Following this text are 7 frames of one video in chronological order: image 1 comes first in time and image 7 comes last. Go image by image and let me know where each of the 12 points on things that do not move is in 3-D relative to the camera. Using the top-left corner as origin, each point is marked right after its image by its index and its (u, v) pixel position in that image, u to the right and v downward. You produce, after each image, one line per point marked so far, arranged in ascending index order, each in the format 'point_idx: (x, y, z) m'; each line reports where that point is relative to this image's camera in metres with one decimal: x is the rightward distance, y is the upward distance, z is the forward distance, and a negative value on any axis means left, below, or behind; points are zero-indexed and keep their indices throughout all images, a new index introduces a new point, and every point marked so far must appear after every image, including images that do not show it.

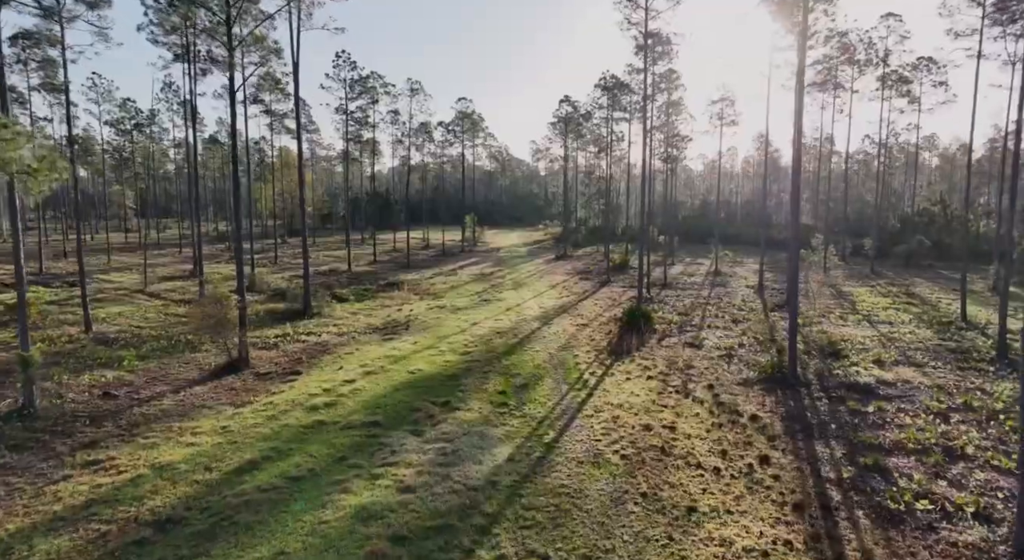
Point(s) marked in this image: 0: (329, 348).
0: (-5.1, -1.9, +17.5) m
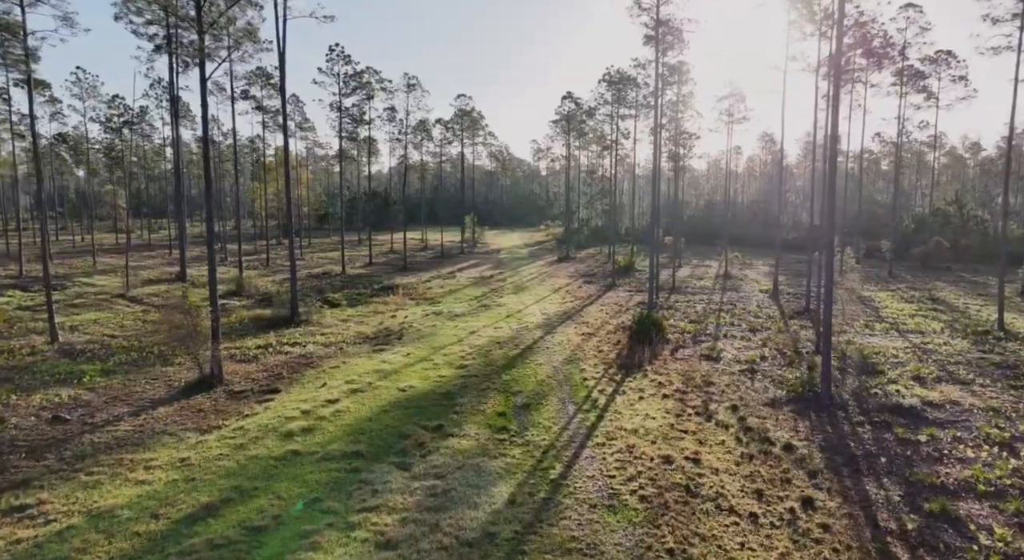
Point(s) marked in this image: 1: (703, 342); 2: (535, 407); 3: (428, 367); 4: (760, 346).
0: (-5.1, -2.1, +16.0) m
1: (+5.5, -1.8, +17.8) m
2: (+0.5, -2.7, +12.9) m
3: (-2.1, -2.2, +15.8) m
4: (+6.8, -1.8, +16.9) m
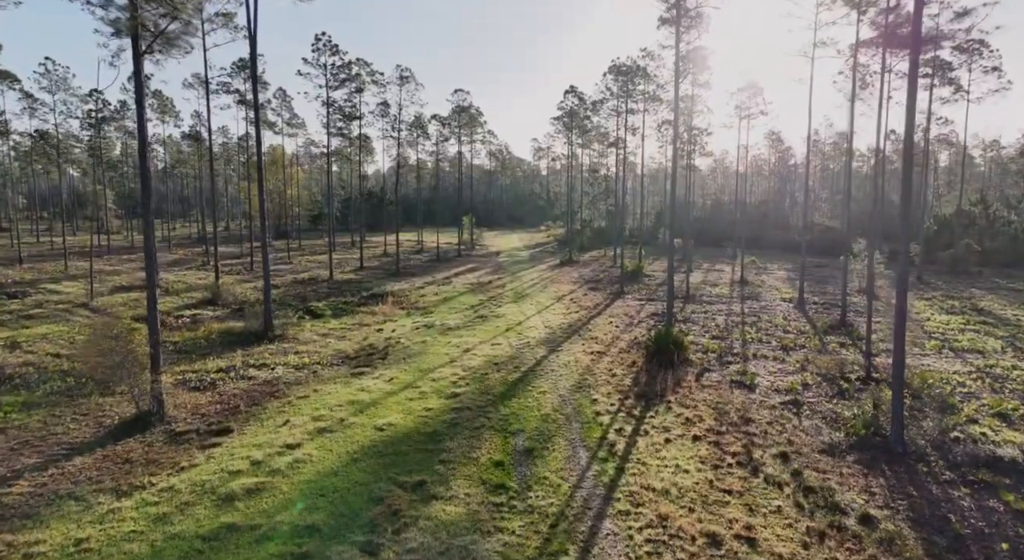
0: (-5.1, -2.4, +13.7) m
1: (+5.5, -2.1, +15.5) m
2: (+0.5, -3.0, +10.6) m
3: (-2.1, -2.5, +13.5) m
4: (+6.8, -2.1, +14.6) m
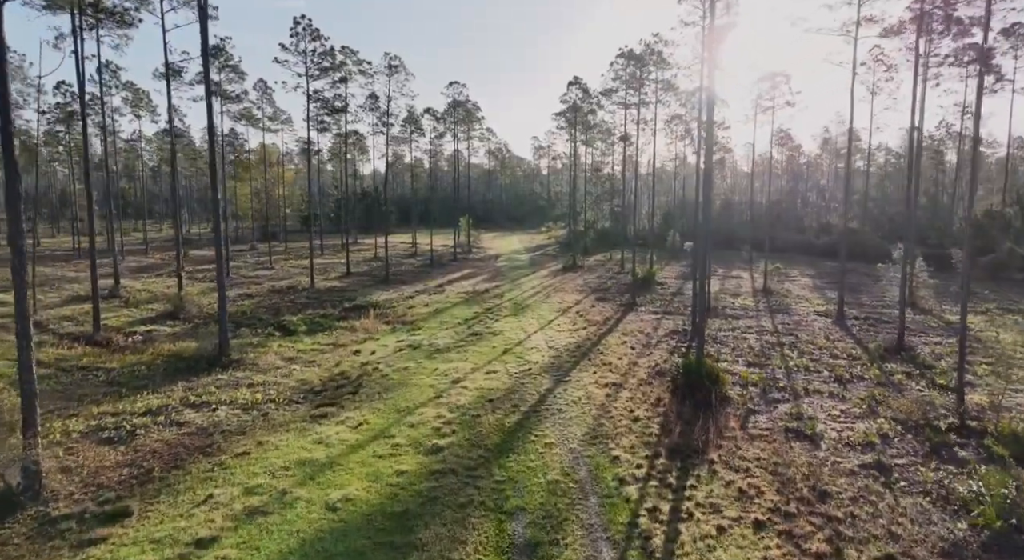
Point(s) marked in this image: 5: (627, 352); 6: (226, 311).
0: (-5.2, -2.8, +10.8) m
1: (+5.4, -2.5, +12.6) m
2: (+0.4, -3.4, +7.7) m
3: (-2.2, -2.9, +10.6) m
4: (+6.7, -2.5, +11.7) m
5: (+3.3, -2.0, +17.5) m
6: (-7.9, -0.9, +17.1) m
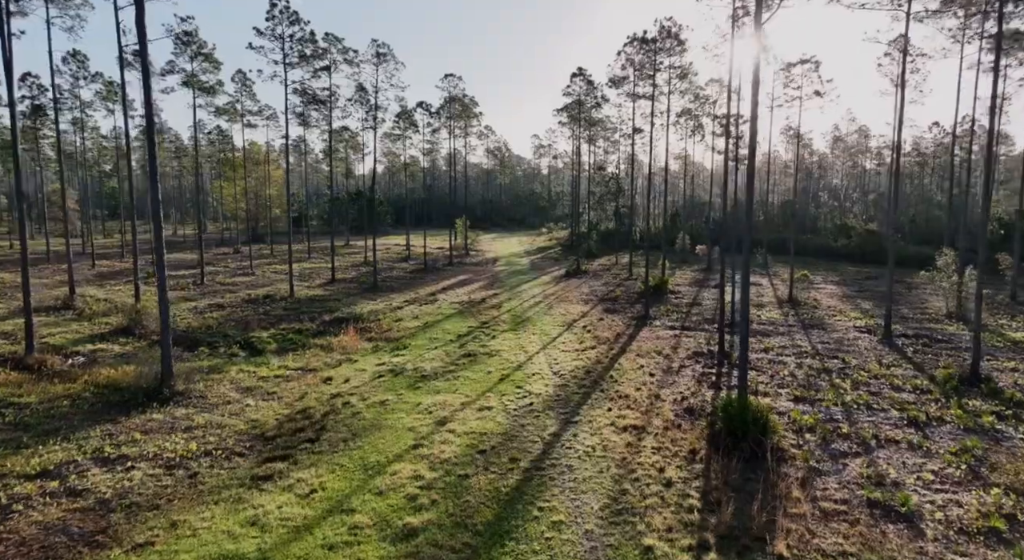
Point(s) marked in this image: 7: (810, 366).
0: (-5.2, -3.2, +8.1) m
1: (+5.4, -2.9, +9.9) m
2: (+0.4, -3.7, +5.0) m
3: (-2.2, -3.3, +7.9) m
4: (+6.7, -2.9, +9.0) m
5: (+3.2, -2.4, +14.8) m
6: (-7.9, -1.2, +14.4) m
7: (+7.4, -2.1, +15.3) m
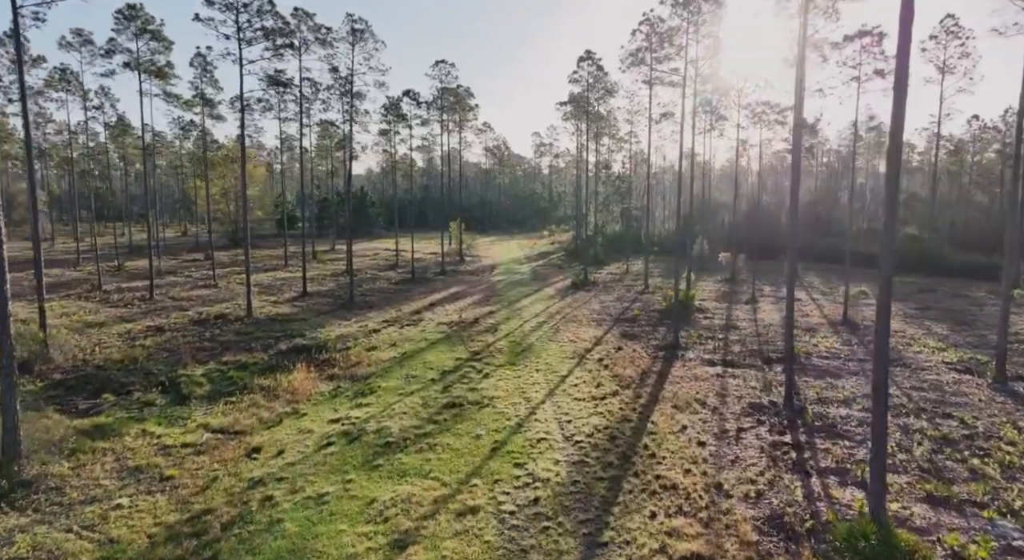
0: (-5.3, -3.8, +3.9) m
1: (+5.3, -3.5, +5.6) m
2: (+0.3, -4.3, +0.7) m
3: (-2.3, -3.9, +3.6) m
4: (+6.6, -3.5, +4.8) m
5: (+3.2, -3.0, +10.5) m
6: (-8.0, -1.8, +10.2) m
7: (+7.3, -2.7, +11.1) m
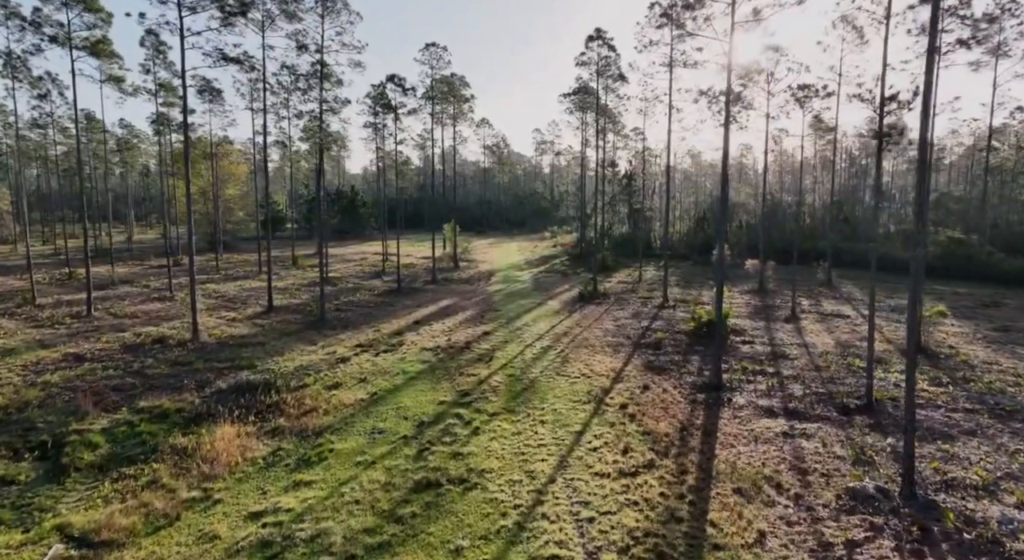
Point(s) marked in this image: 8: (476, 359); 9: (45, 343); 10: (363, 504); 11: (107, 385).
0: (-5.3, -4.3, 0.0) m
1: (+5.3, -4.0, +1.7) m
2: (+0.3, -4.8, -3.2) m
3: (-2.3, -4.4, -0.3) m
4: (+6.6, -4.0, +0.9) m
5: (+3.1, -3.5, +6.7) m
6: (-8.0, -2.3, +6.3) m
7: (+7.3, -3.2, +7.2) m
8: (-1.0, -2.2, +17.1) m
9: (-14.1, -1.8, +18.6) m
10: (-2.2, -3.3, +9.2) m
11: (-9.8, -2.5, +15.0) m
